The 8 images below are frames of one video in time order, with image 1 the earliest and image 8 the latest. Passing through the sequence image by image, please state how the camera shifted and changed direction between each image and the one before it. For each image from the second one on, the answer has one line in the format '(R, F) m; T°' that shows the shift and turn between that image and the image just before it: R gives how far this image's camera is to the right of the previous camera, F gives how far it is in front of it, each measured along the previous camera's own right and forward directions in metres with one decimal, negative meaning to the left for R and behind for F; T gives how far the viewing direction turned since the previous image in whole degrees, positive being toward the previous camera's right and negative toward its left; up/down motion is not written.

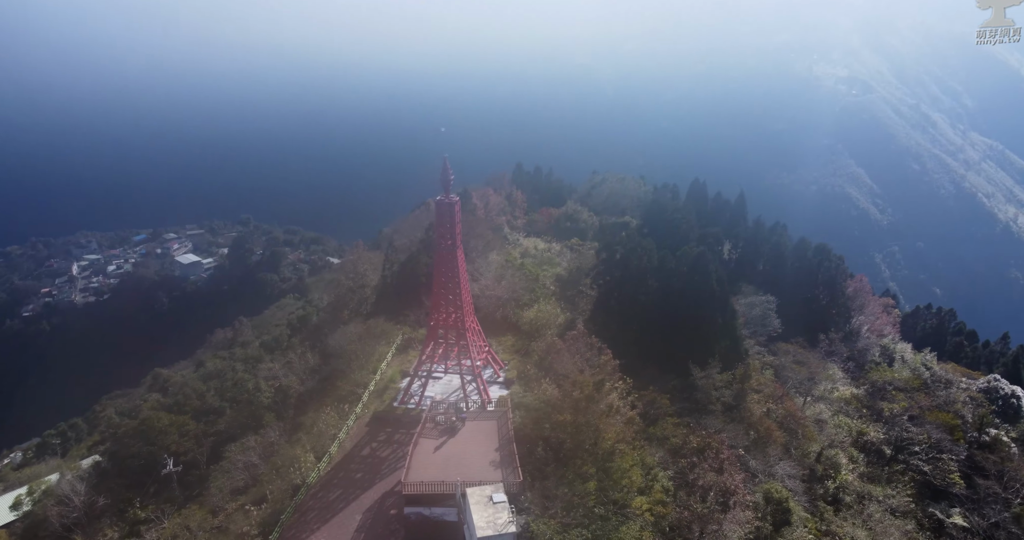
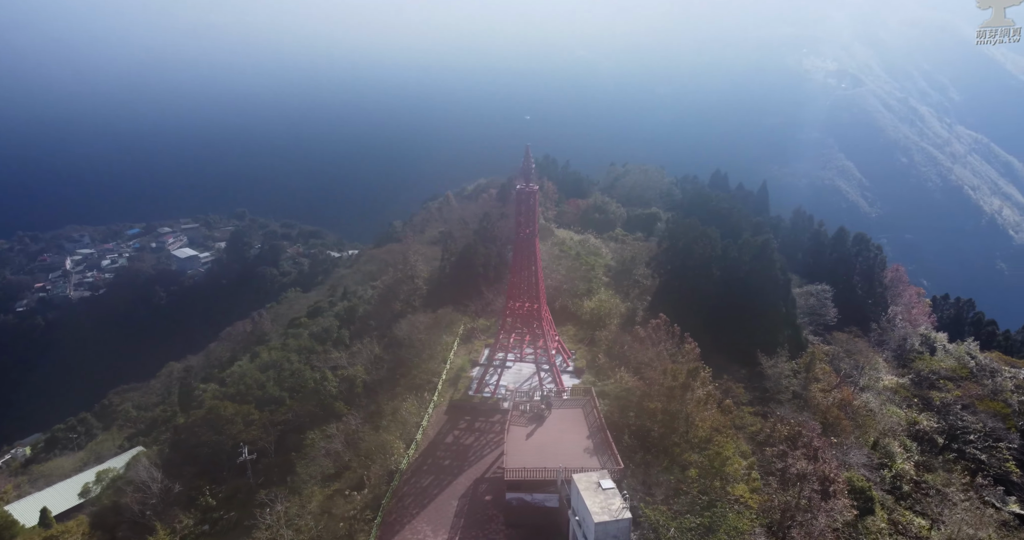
(-2.0, 0.0) m; -1°
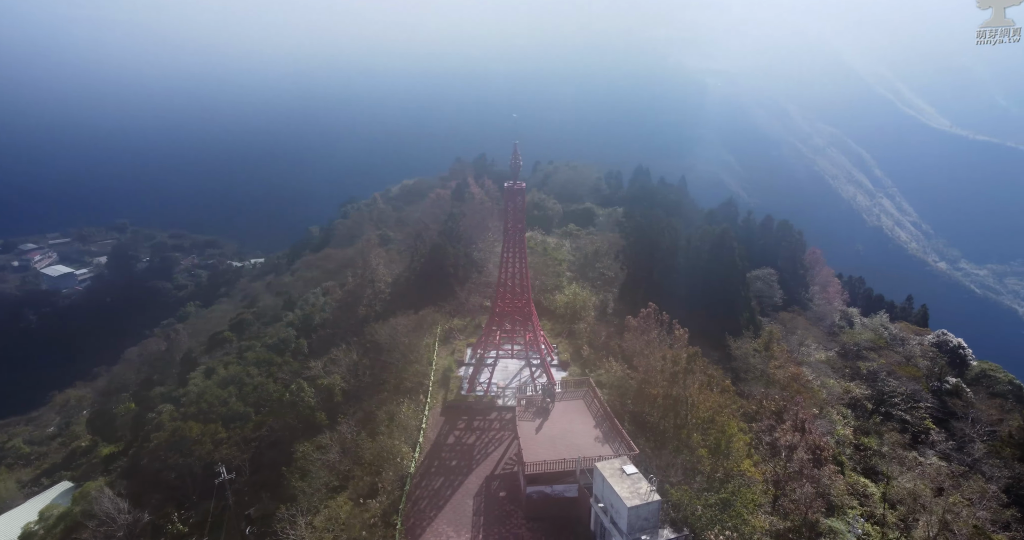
(-1.8, +0.1) m; +7°
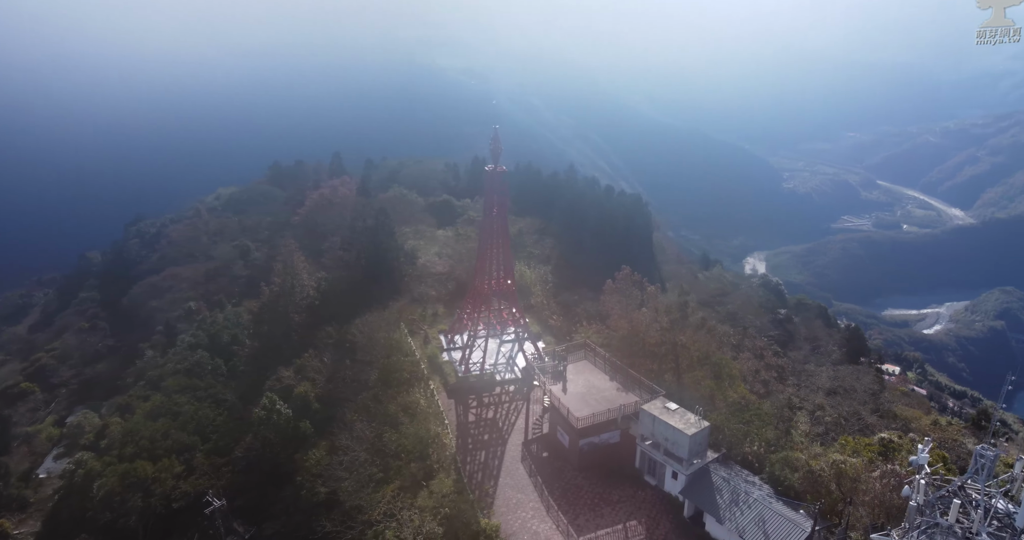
(-4.5, 0.0) m; +16°
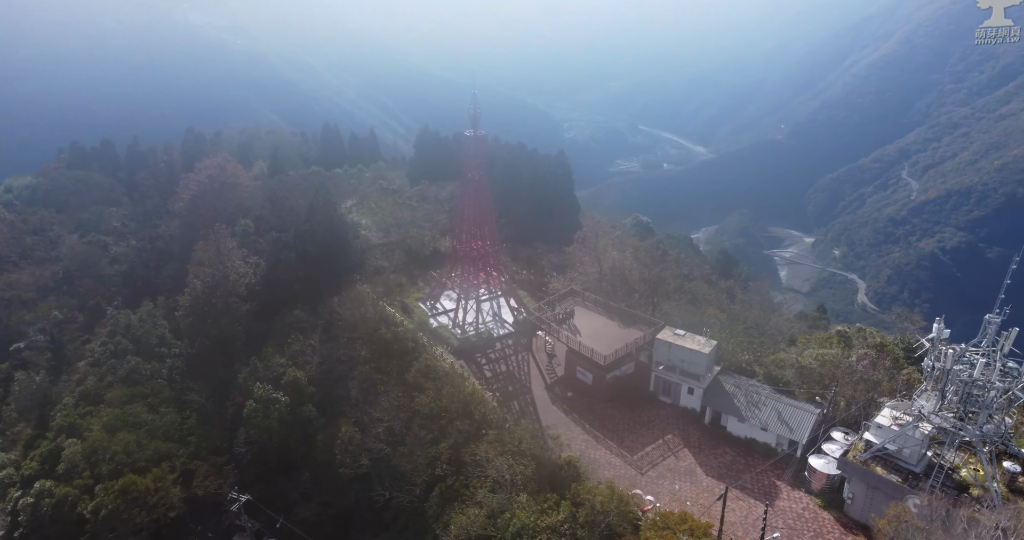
(-3.8, -0.2) m; +13°
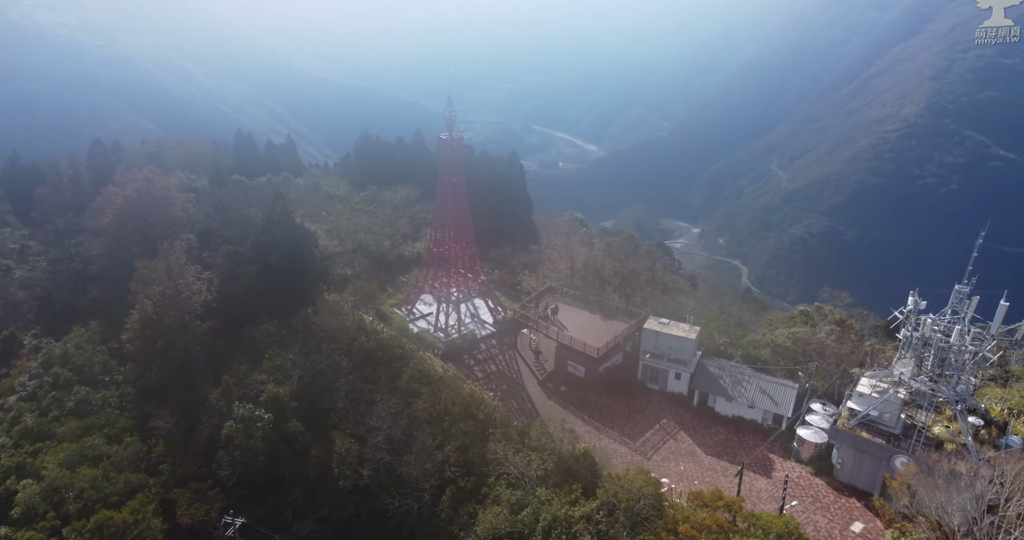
(-1.4, 0.0) m; +7°
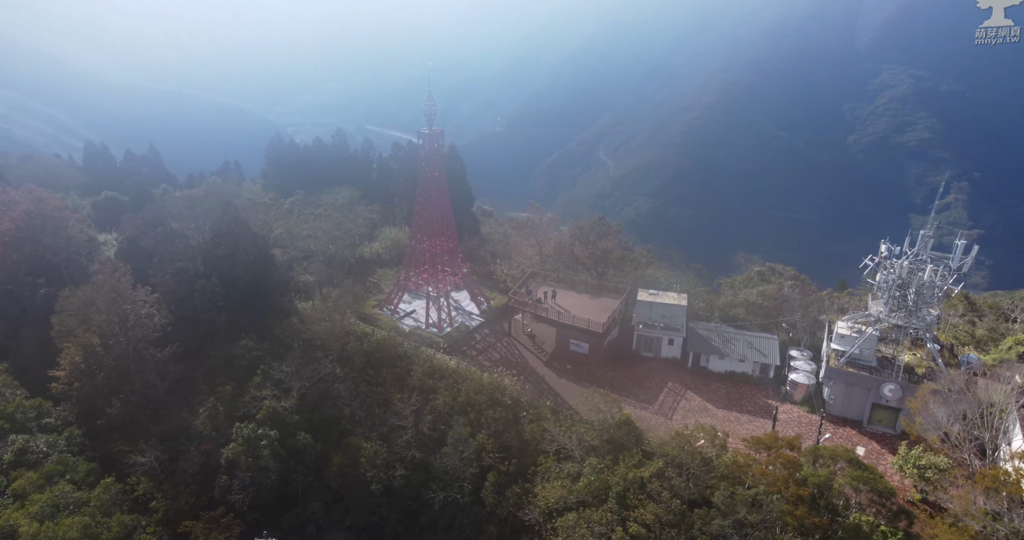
(-2.5, -0.1) m; +9°
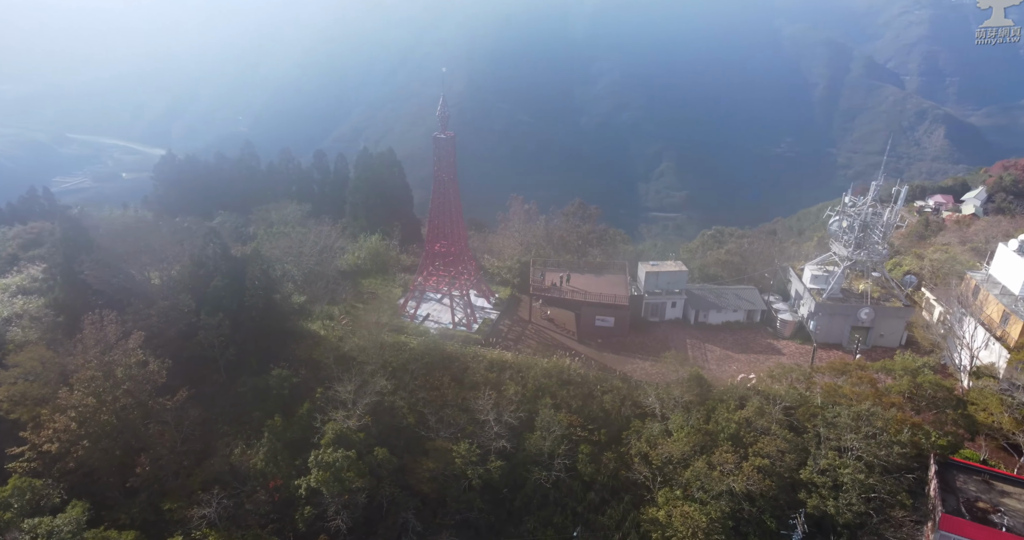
(-4.6, -0.8) m; +12°
